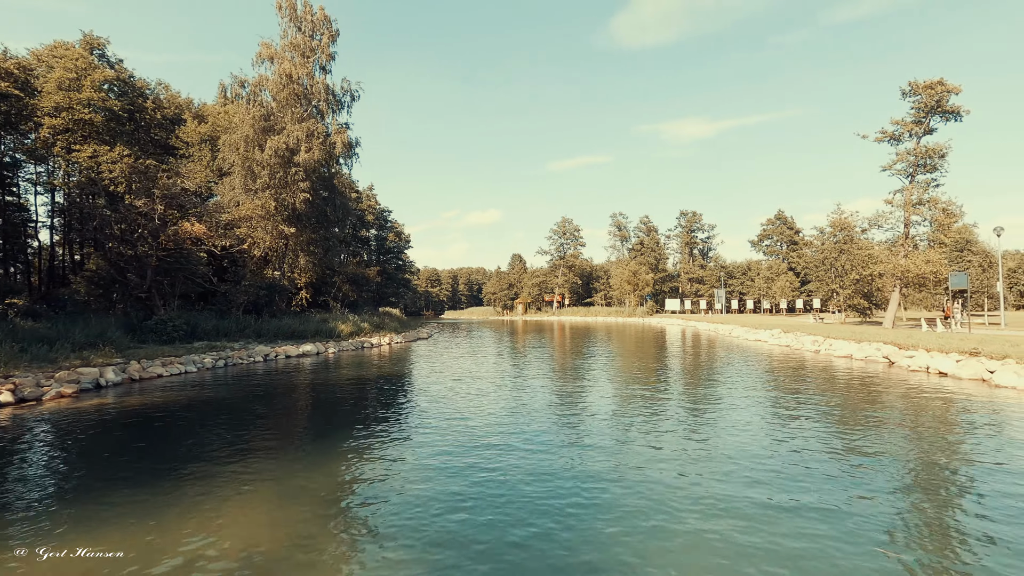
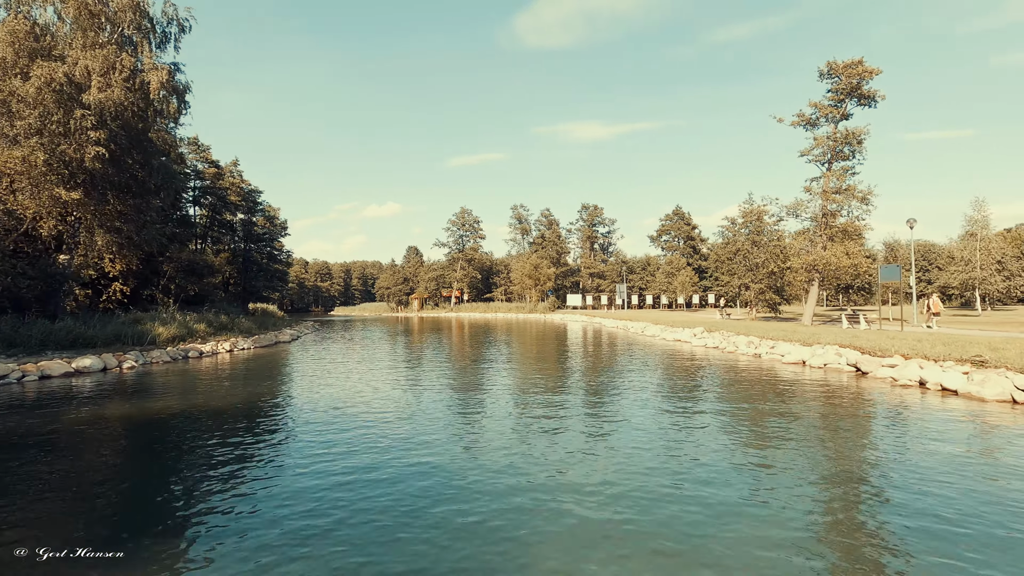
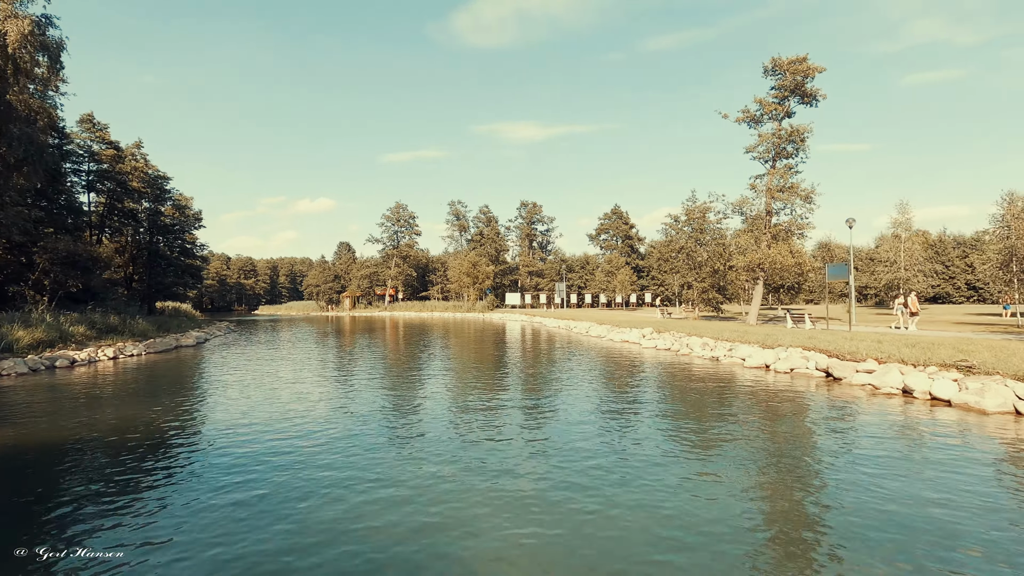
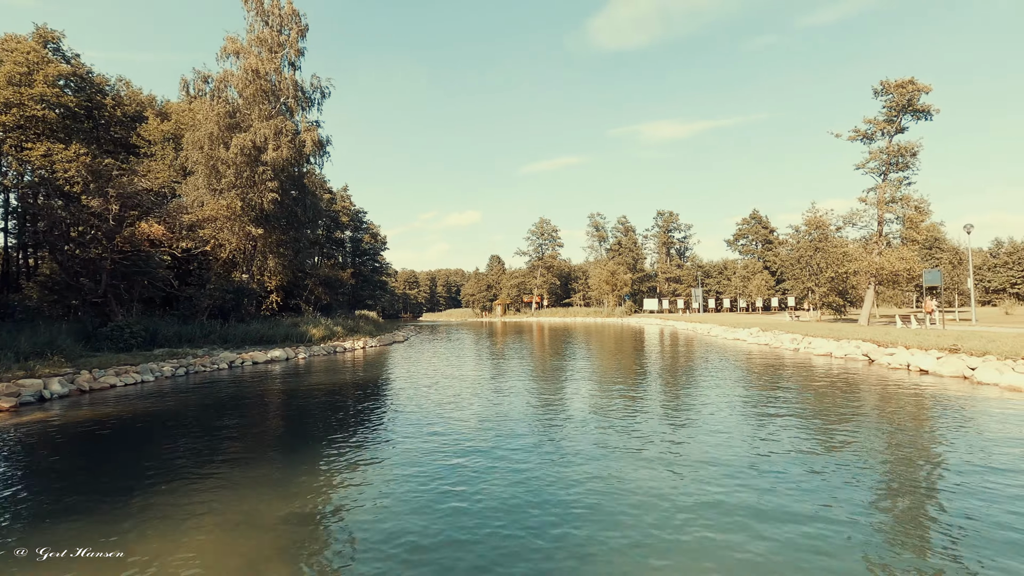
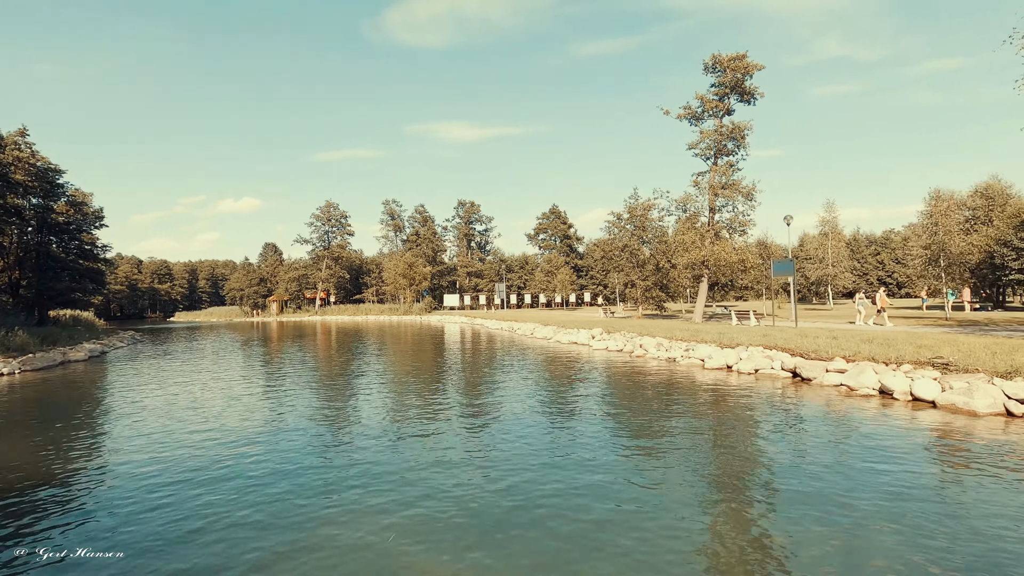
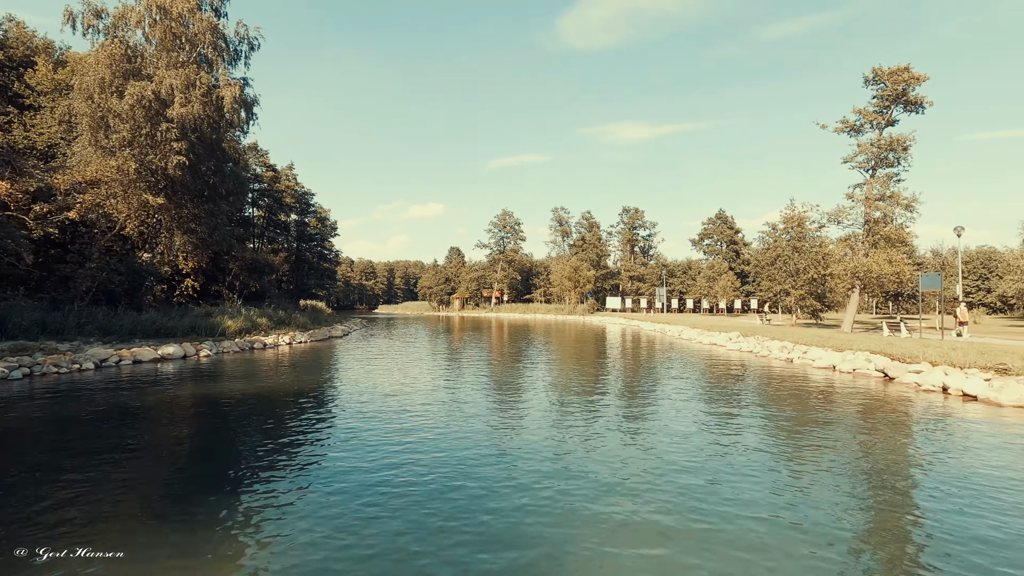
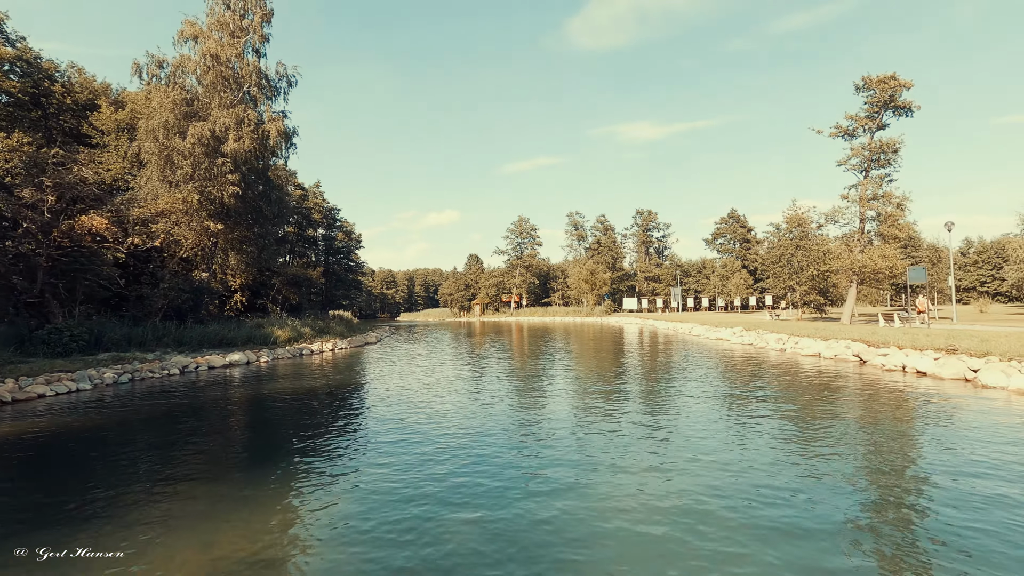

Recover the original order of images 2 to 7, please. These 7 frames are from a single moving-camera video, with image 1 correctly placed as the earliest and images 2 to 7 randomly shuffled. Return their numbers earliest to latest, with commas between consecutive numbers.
4, 7, 6, 2, 3, 5
